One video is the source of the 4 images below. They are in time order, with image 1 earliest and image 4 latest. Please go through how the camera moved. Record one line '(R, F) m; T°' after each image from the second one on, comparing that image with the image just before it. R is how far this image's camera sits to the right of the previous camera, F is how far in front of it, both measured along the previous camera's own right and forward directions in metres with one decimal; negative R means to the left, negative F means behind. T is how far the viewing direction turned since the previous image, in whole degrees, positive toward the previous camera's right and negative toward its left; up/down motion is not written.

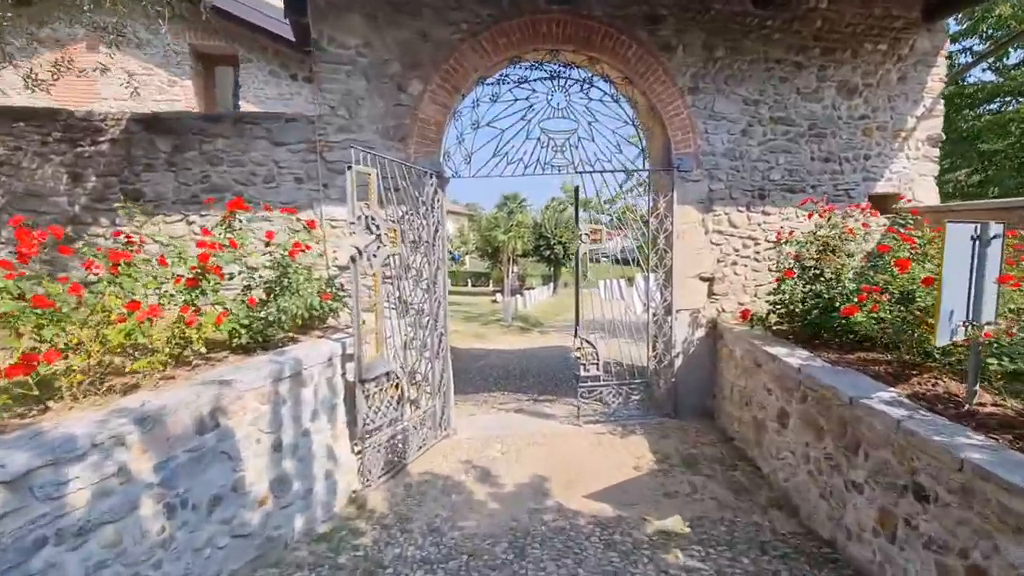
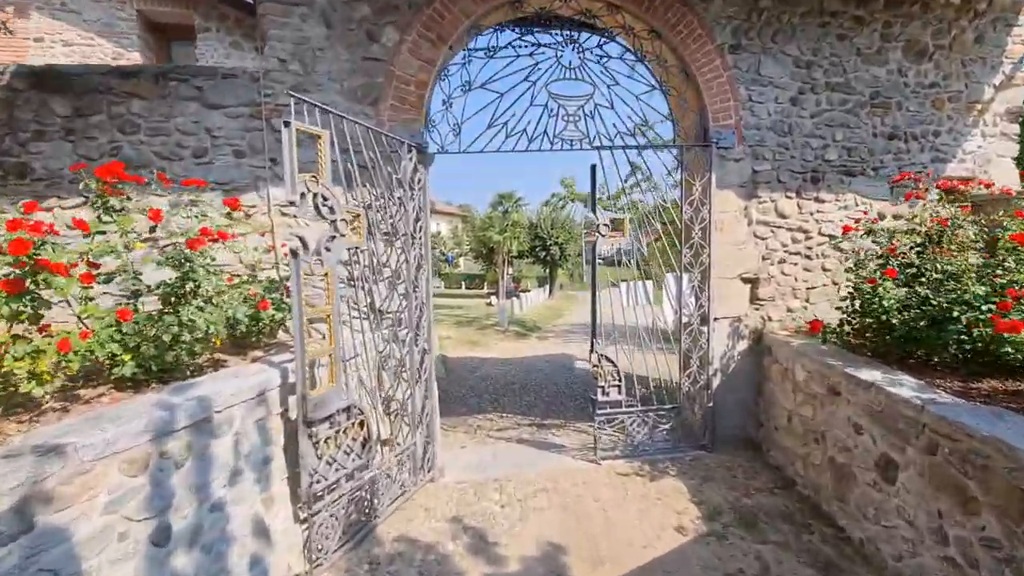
(-0.1, +1.0) m; +1°
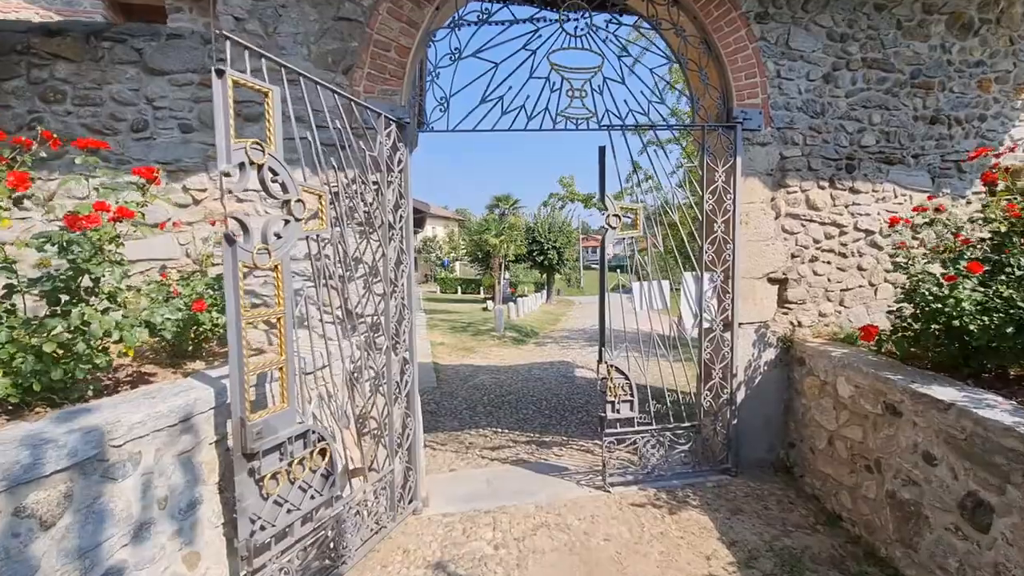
(0.0, +0.5) m; 0°
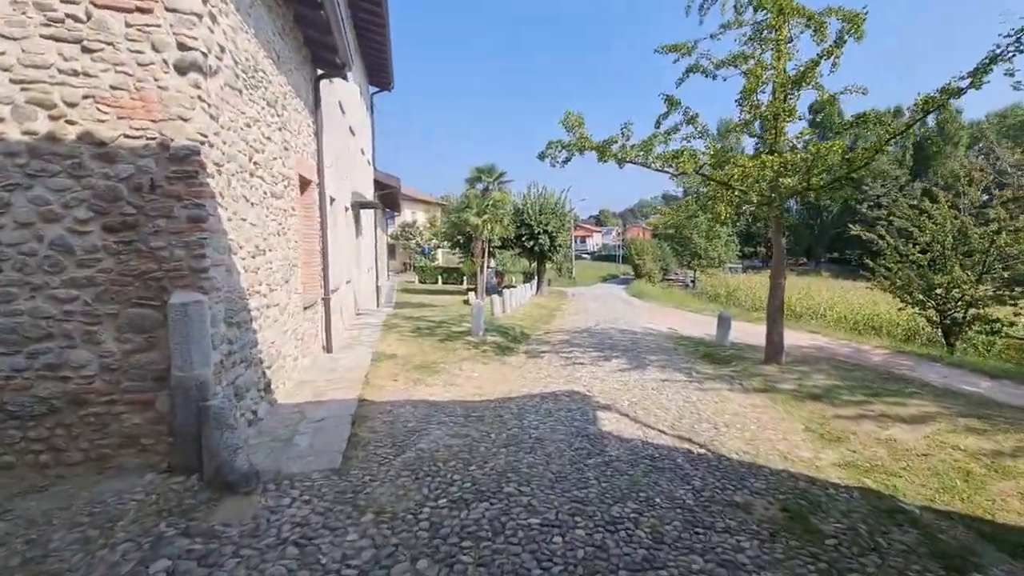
(+0.1, +3.6) m; +1°
